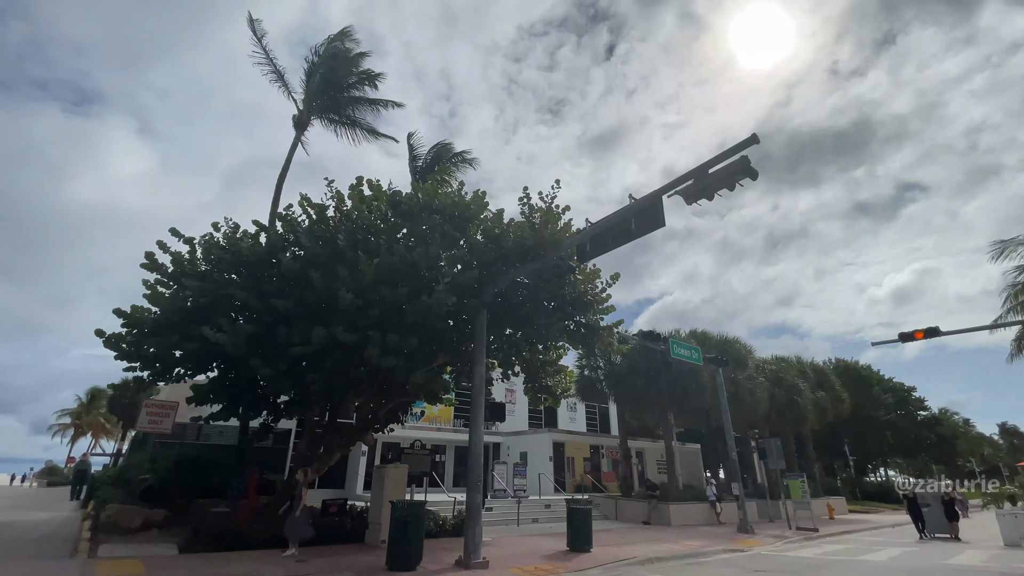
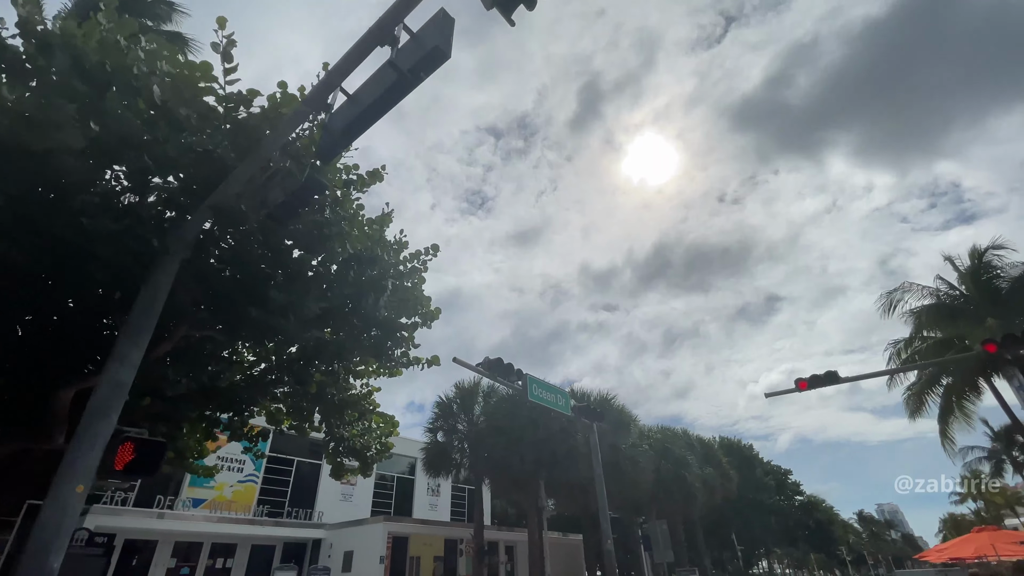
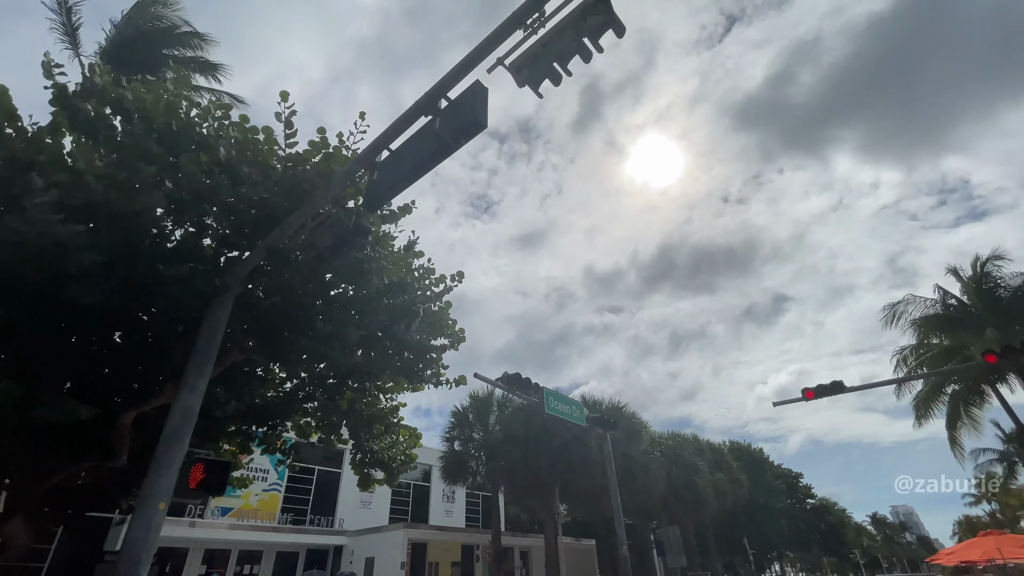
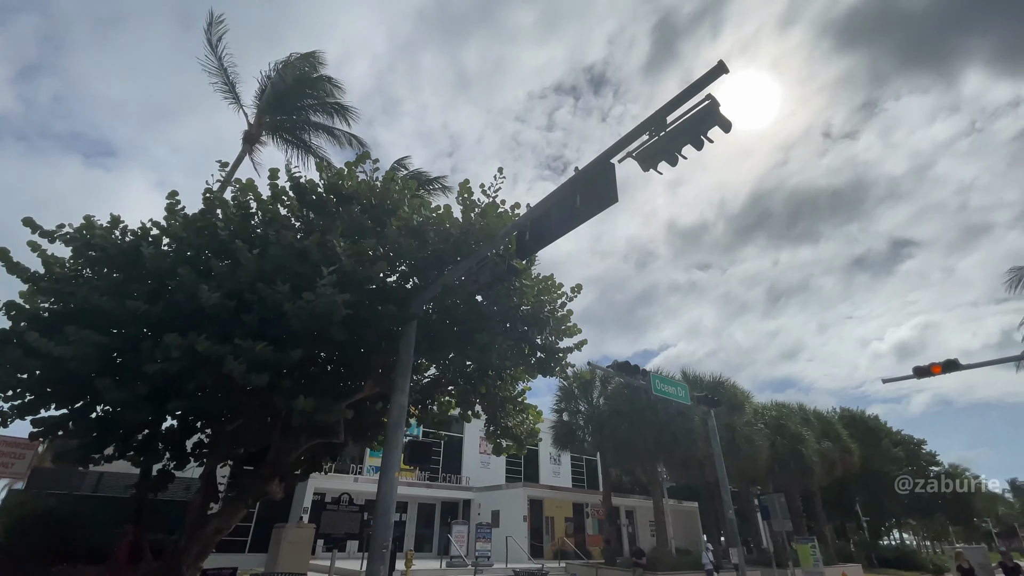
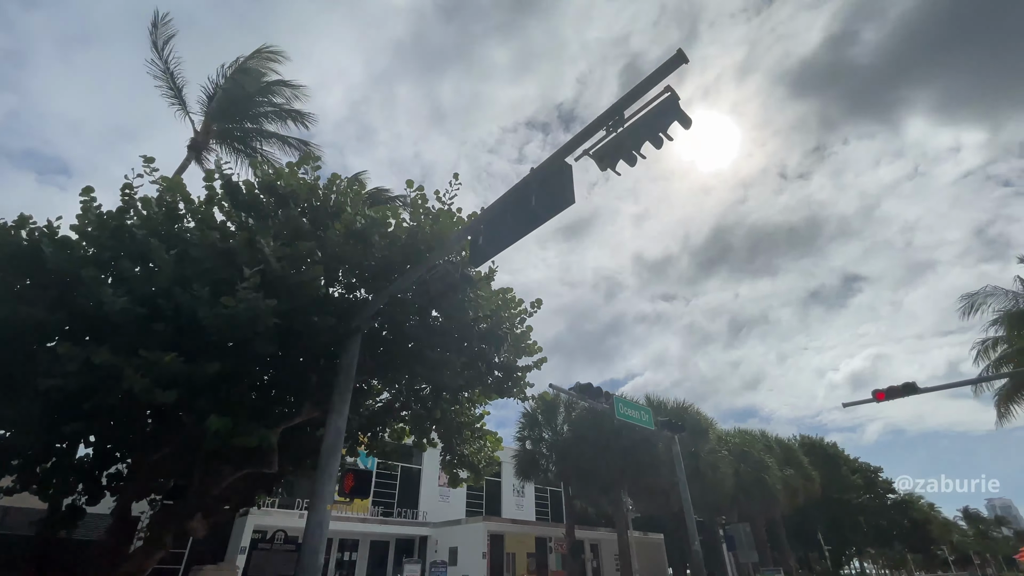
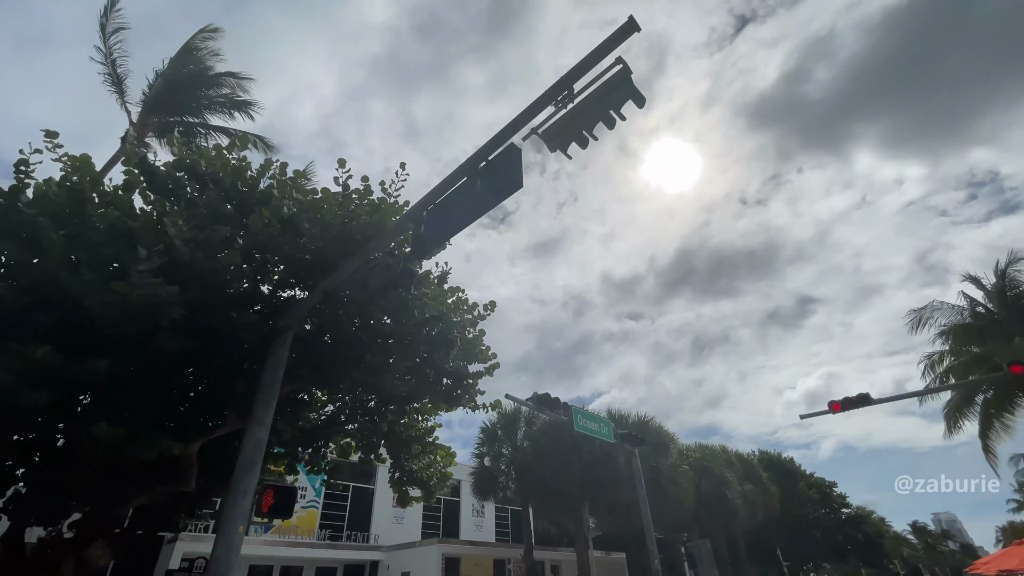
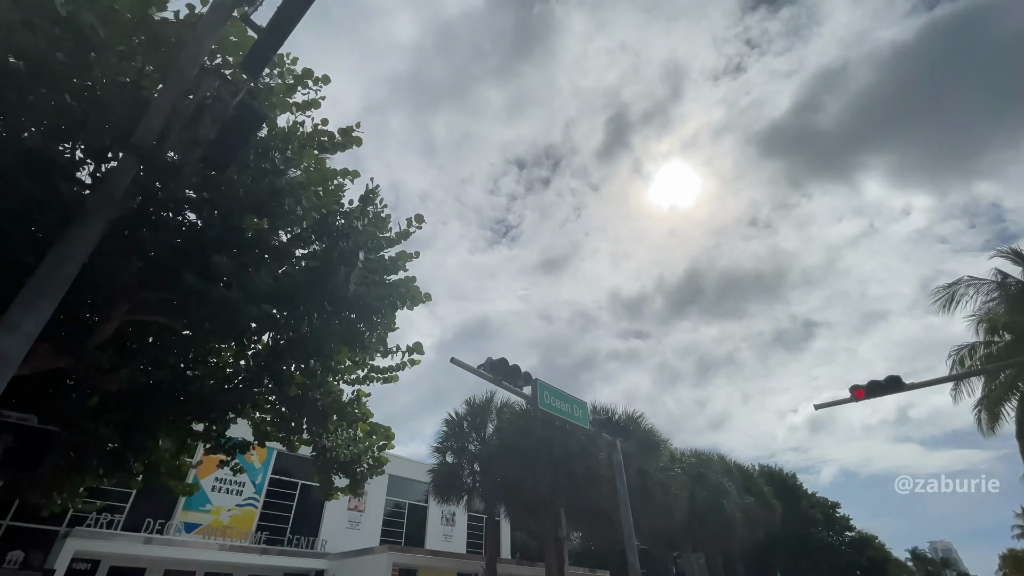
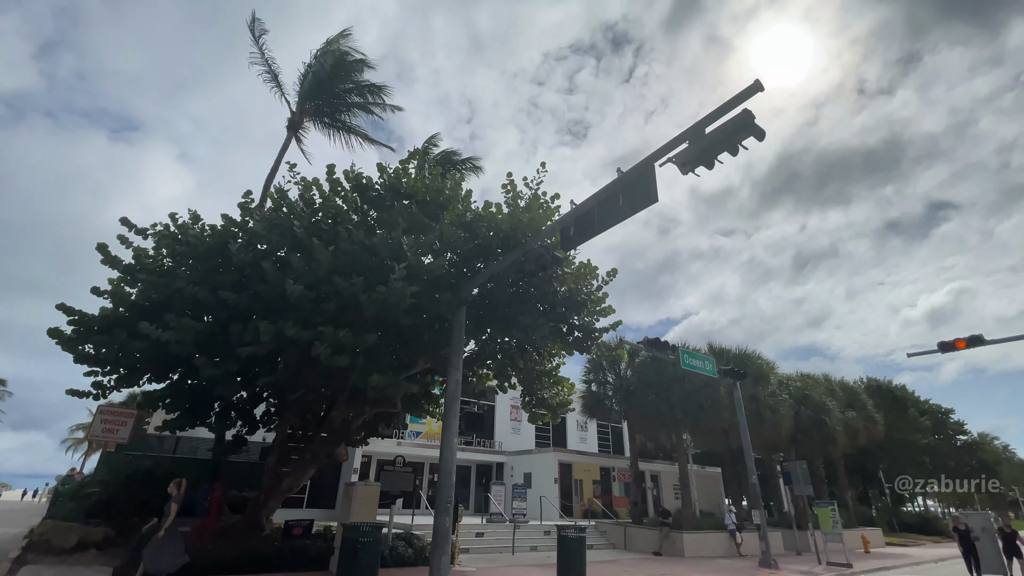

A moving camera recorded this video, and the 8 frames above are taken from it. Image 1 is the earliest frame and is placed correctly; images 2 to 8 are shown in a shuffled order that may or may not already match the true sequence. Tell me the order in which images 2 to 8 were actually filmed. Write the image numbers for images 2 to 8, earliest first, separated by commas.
8, 4, 5, 6, 3, 2, 7
